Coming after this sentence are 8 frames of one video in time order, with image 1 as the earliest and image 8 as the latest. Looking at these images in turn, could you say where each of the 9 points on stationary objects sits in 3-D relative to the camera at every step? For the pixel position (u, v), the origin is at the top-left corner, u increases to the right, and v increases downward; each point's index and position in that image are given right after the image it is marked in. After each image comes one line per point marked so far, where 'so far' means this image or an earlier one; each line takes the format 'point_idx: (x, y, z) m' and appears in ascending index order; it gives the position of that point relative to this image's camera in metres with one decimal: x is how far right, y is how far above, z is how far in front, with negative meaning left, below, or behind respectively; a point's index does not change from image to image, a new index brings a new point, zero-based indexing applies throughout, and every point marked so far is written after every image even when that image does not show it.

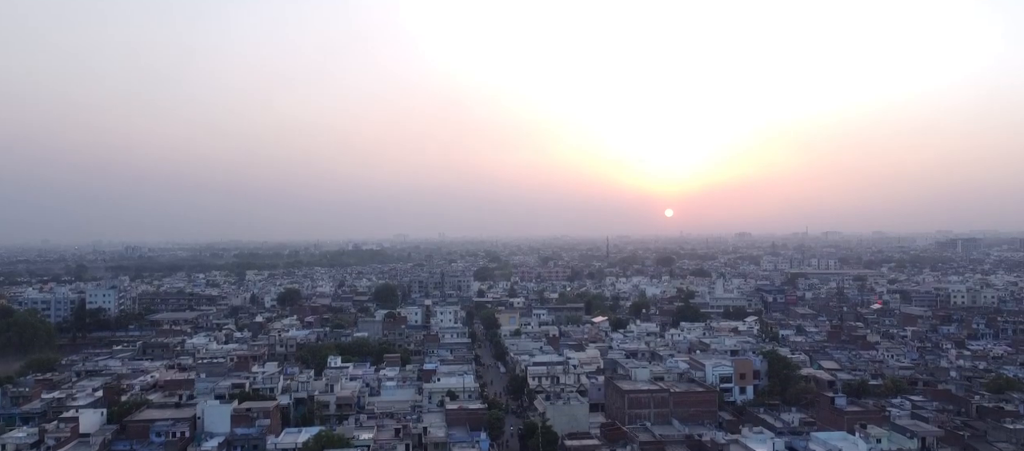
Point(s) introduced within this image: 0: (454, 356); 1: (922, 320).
0: (-0.7, -3.2, +16.1) m
1: (+9.2, -2.6, +18.0) m
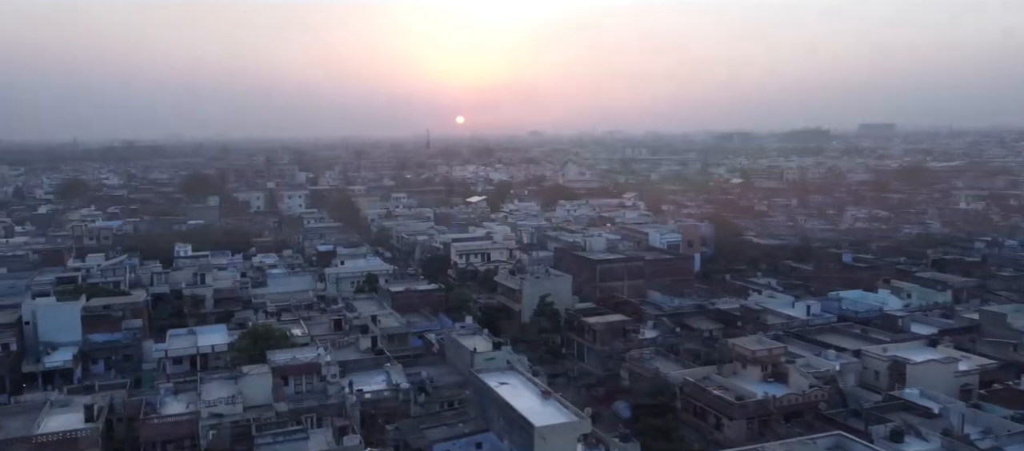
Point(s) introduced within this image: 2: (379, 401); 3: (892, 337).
0: (-1.4, -3.1, +16.9) m
1: (+8.4, -2.4, +19.2) m
2: (-2.5, -3.3, +15.2) m
3: (+8.5, -2.5, +18.2) m
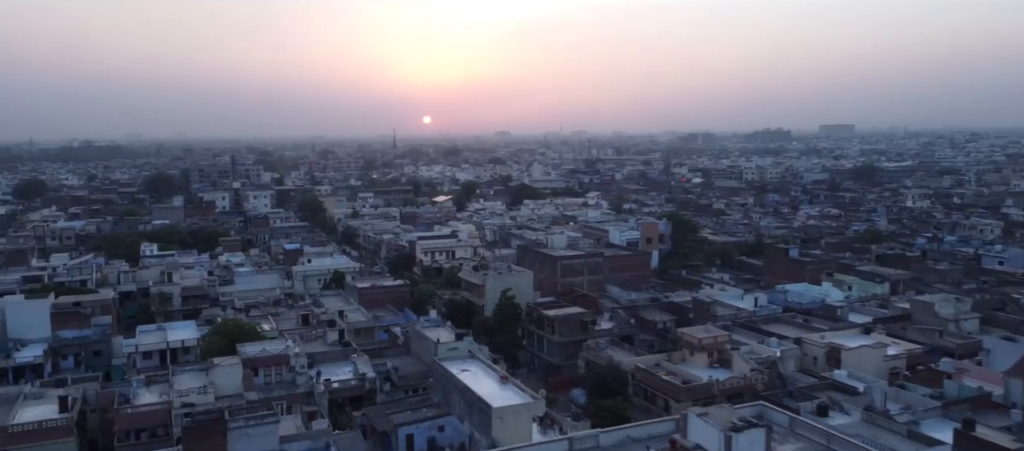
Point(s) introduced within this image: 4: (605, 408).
0: (-2.3, -3.1, +17.7) m
1: (+7.5, -2.3, +20.3) m
2: (-3.3, -3.2, +15.9) m
3: (+7.6, -2.4, +19.4) m
4: (+1.7, -3.3, +15.0) m
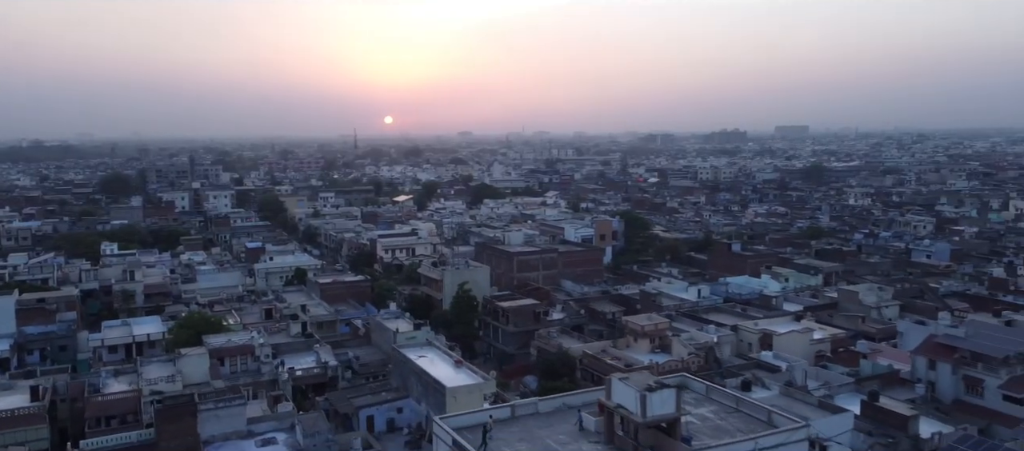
0: (-3.3, -3.0, +18.7) m
1: (+6.3, -2.2, +21.7) m
2: (-4.2, -3.1, +16.8) m
3: (+6.5, -2.2, +20.8) m
4: (+0.8, -3.2, +16.1) m
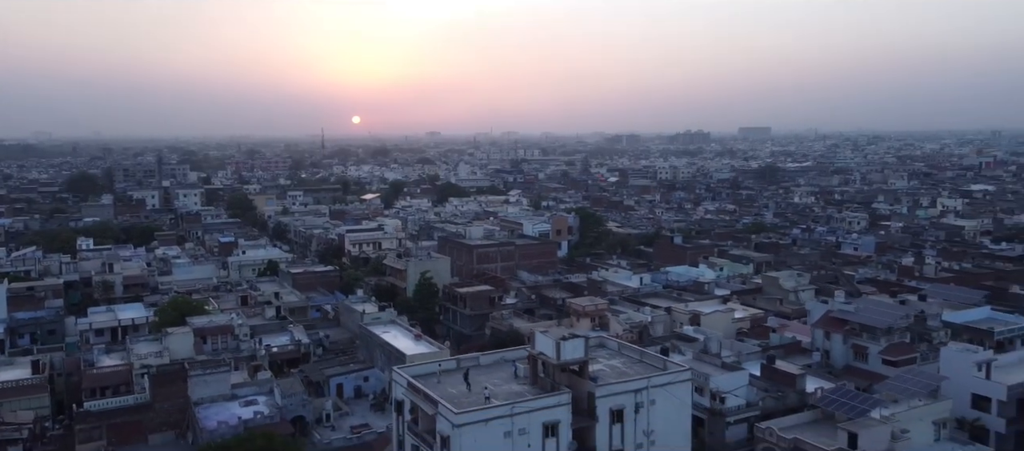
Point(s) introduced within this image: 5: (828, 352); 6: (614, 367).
0: (-4.4, -2.8, +20.6) m
1: (+5.1, -2.0, +24.0) m
2: (-5.2, -2.9, +18.8) m
3: (+5.3, -2.0, +23.1) m
4: (-0.2, -3.0, +18.2) m
5: (+6.6, -2.6, +17.0) m
6: (+1.4, -2.0, +11.2) m
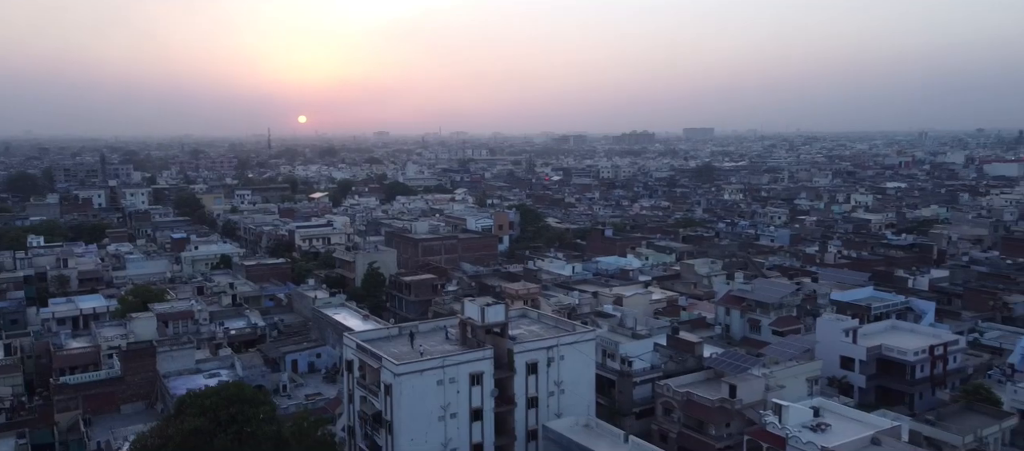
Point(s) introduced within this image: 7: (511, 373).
0: (-6.1, -2.6, +22.3) m
1: (+3.2, -1.7, +26.3) m
2: (-6.8, -2.7, +20.4) m
3: (+3.5, -1.8, +25.4) m
4: (-1.7, -2.8, +20.2) m
5: (+5.1, -2.4, +19.4) m
6: (+0.3, -1.7, +13.3) m
7: (0.0, -2.2, +12.1) m
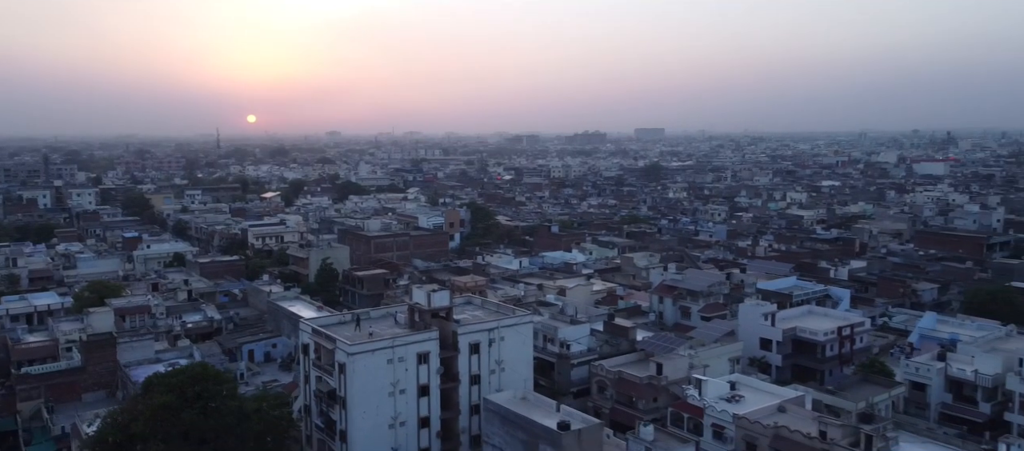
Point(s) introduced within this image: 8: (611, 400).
0: (-7.5, -2.5, +23.1) m
1: (+1.5, -1.6, +27.6) m
2: (-8.1, -2.6, +21.2) m
3: (+1.8, -1.6, +26.8) m
4: (-3.1, -2.7, +21.2) m
5: (+3.8, -2.2, +20.8) m
6: (-0.6, -1.6, +14.5) m
7: (-0.9, -2.1, +13.3) m
8: (+1.9, -3.4, +15.9) m
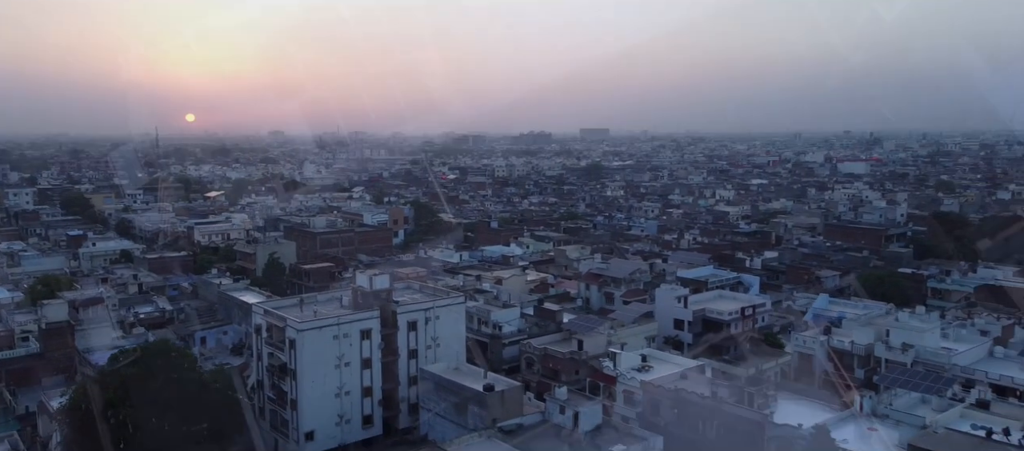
0: (-9.4, -2.3, +24.2) m
1: (-0.7, -1.4, +29.3) m
2: (-9.8, -2.5, +22.2) m
3: (-0.3, -1.5, +28.4) m
4: (-4.8, -2.5, +22.6) m
5: (+2.1, -2.0, +22.6) m
6: (-1.9, -1.4, +16.0) m
7: (-2.1, -1.9, +14.8) m
8: (+0.6, -3.2, +17.6) m
